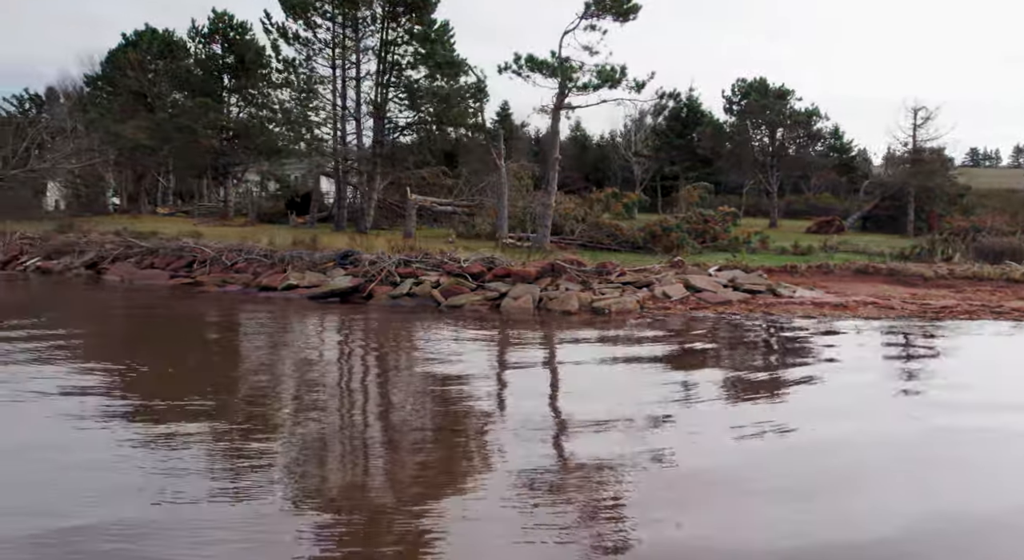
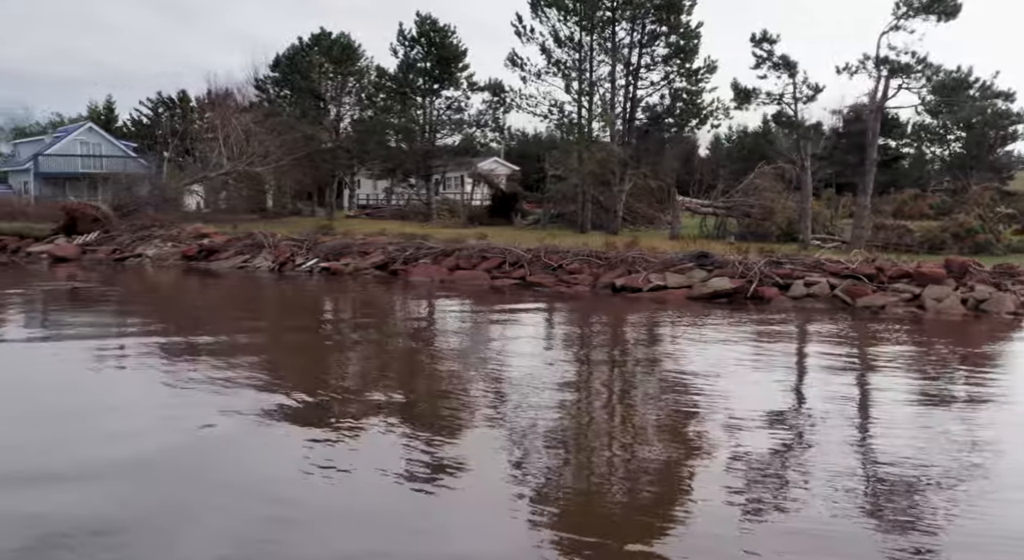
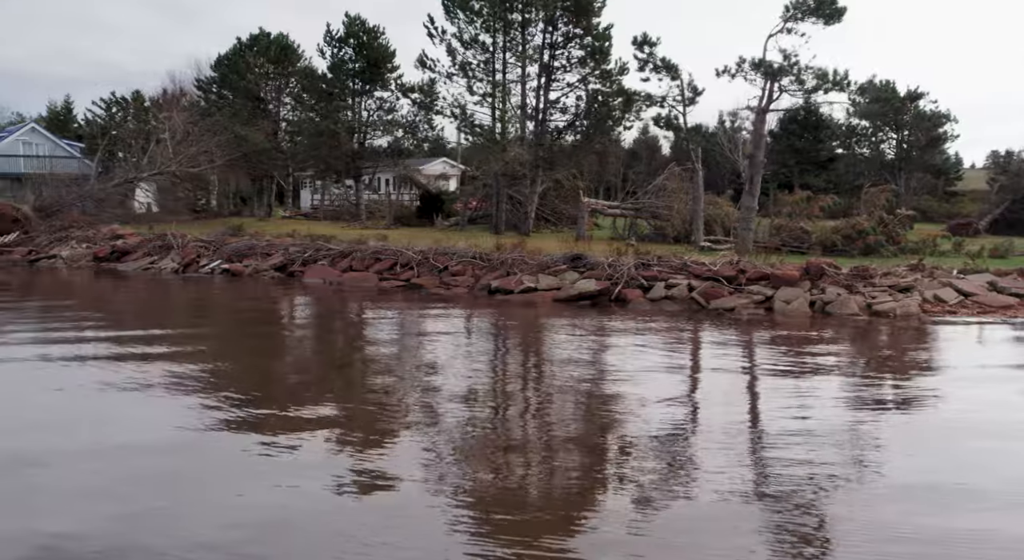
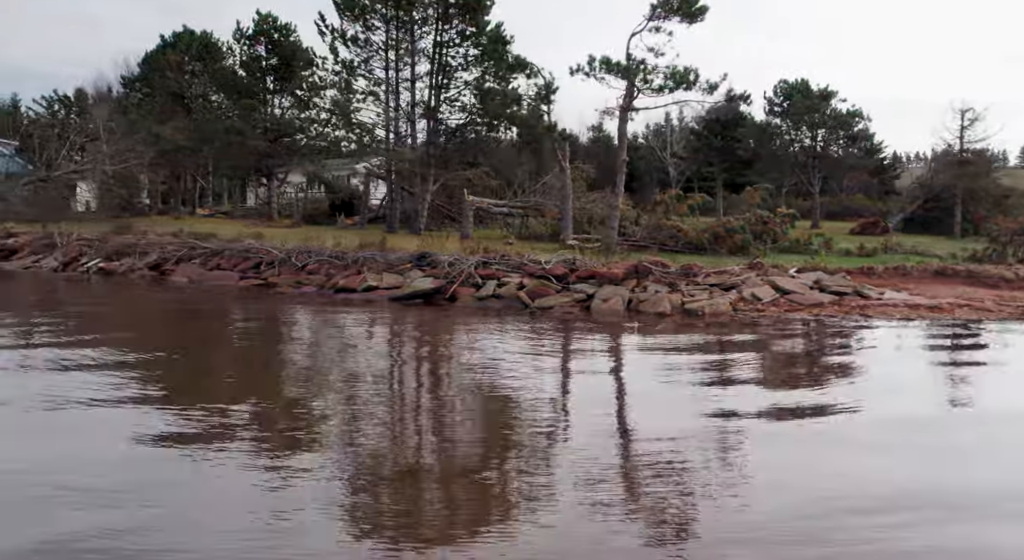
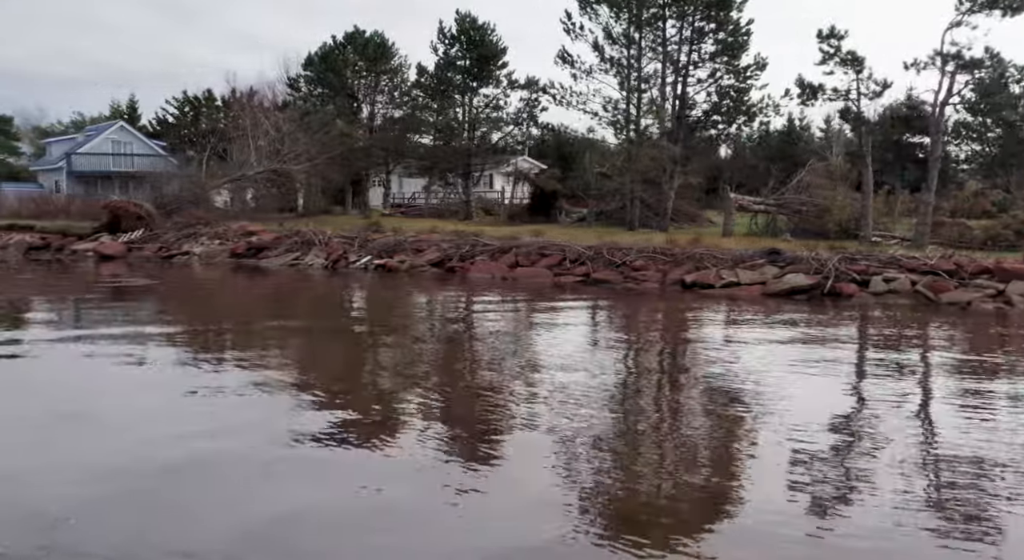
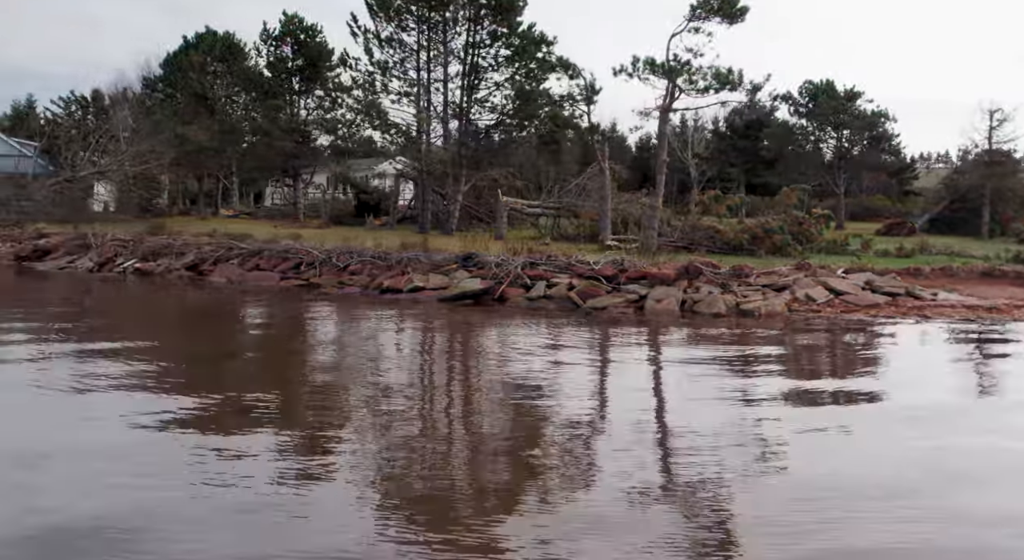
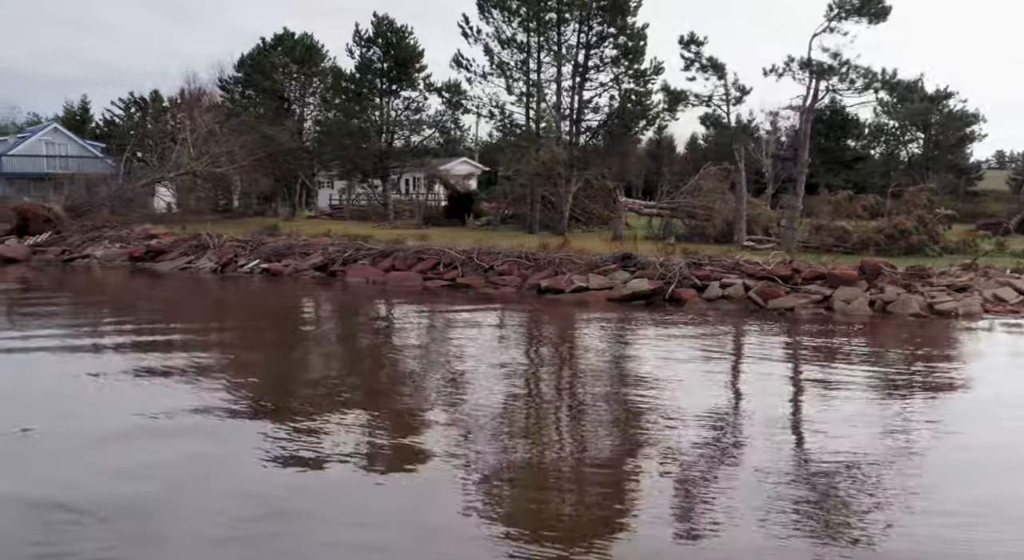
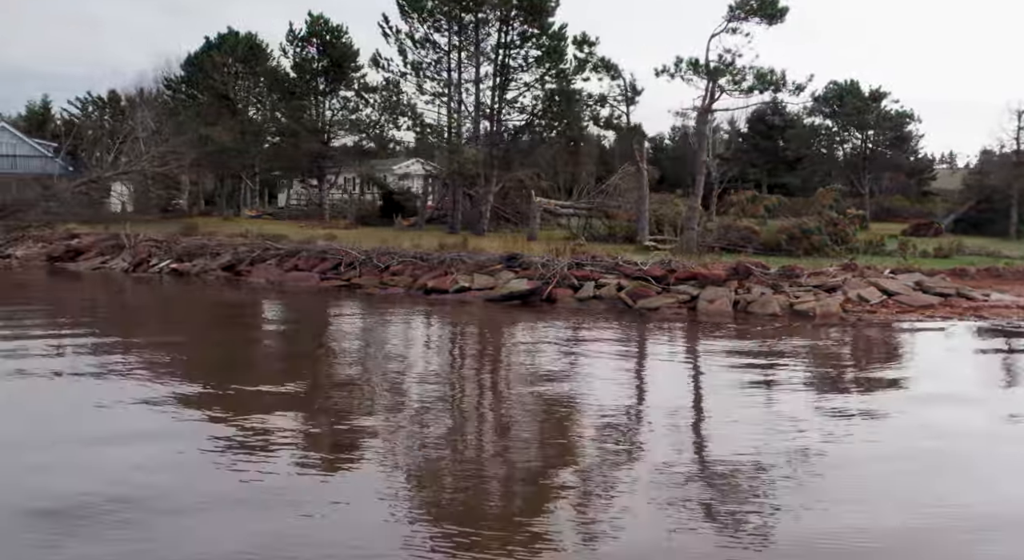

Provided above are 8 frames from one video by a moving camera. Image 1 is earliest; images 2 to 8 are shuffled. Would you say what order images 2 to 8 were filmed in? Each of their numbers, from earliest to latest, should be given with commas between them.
4, 6, 8, 3, 7, 2, 5
